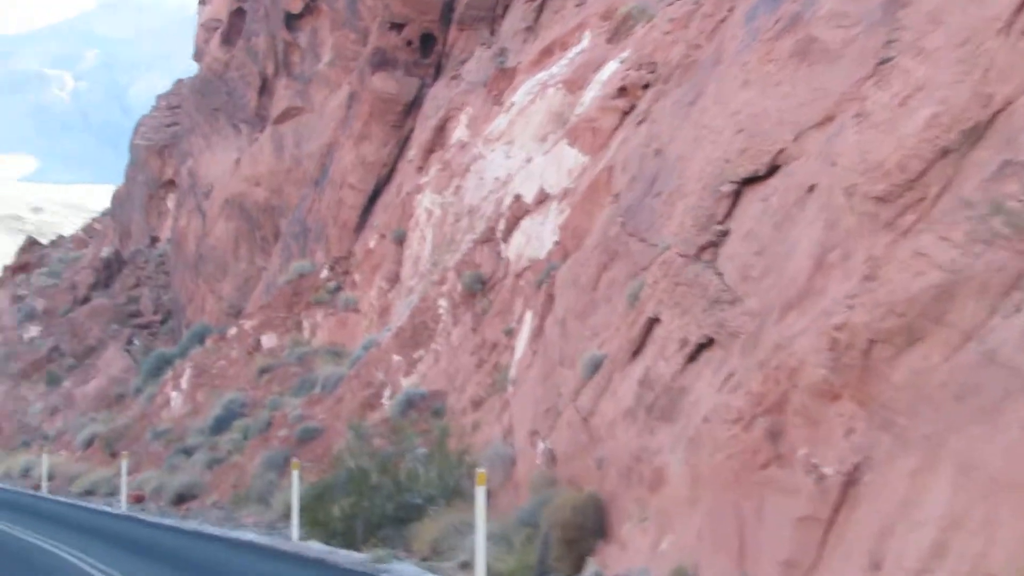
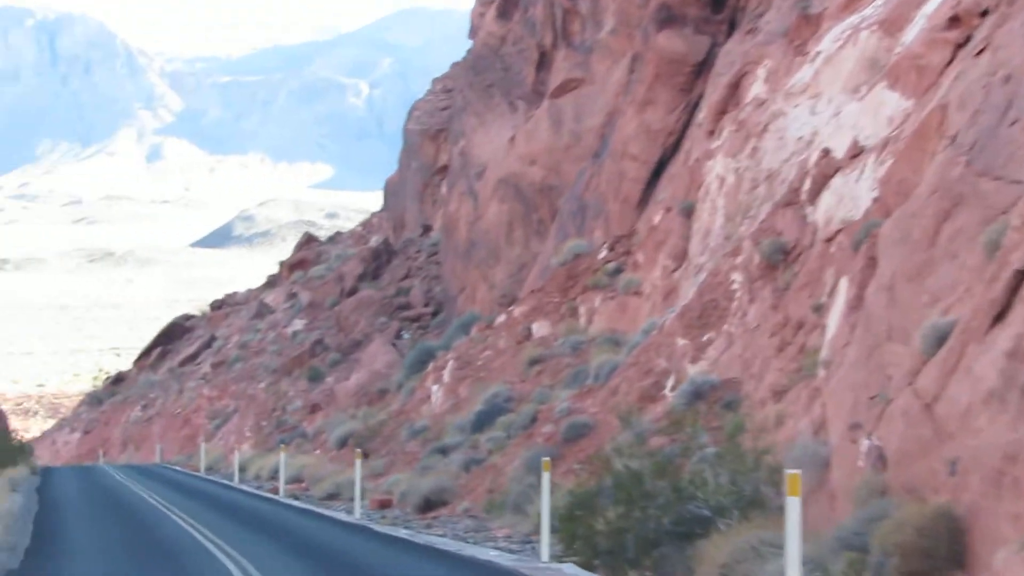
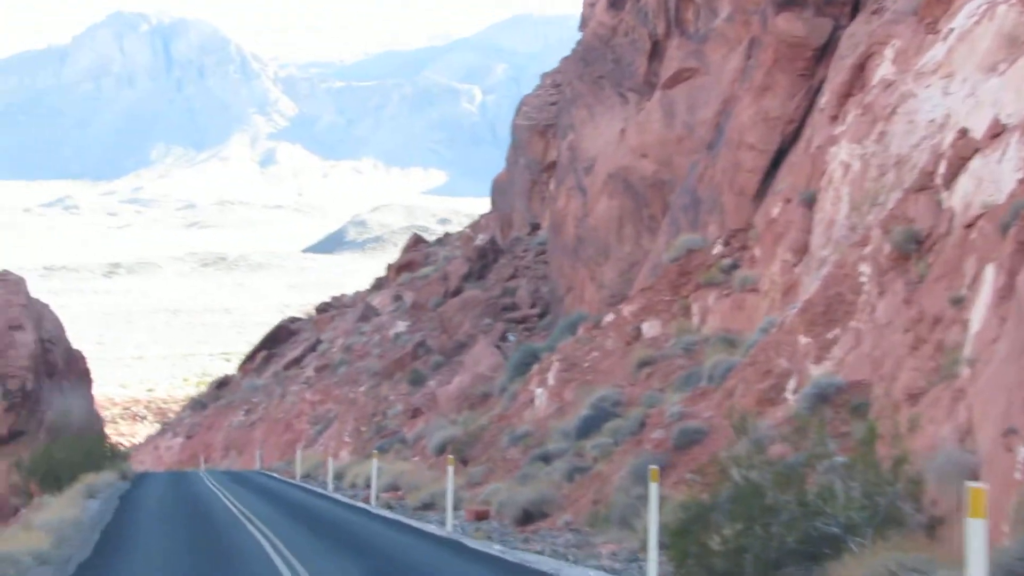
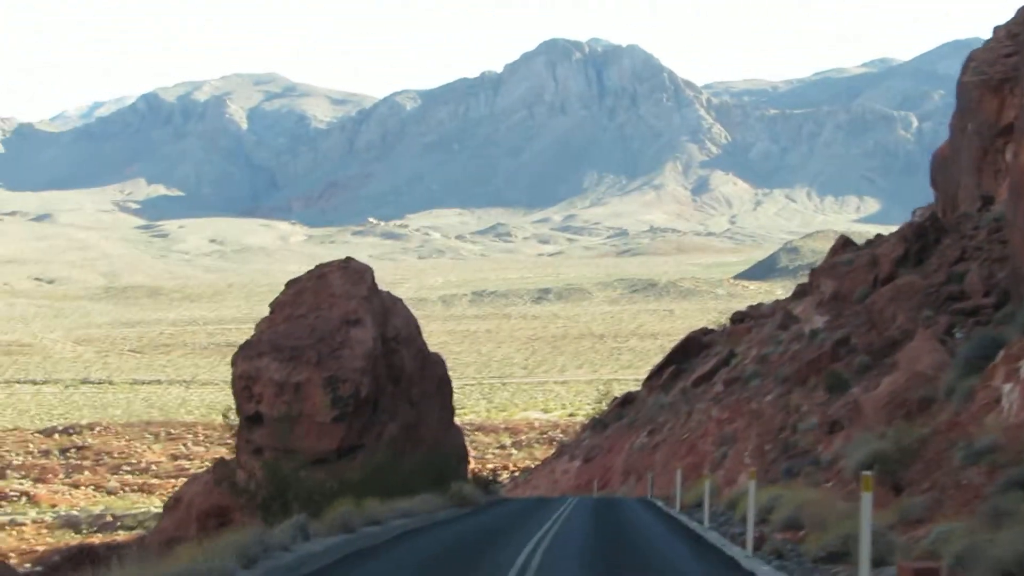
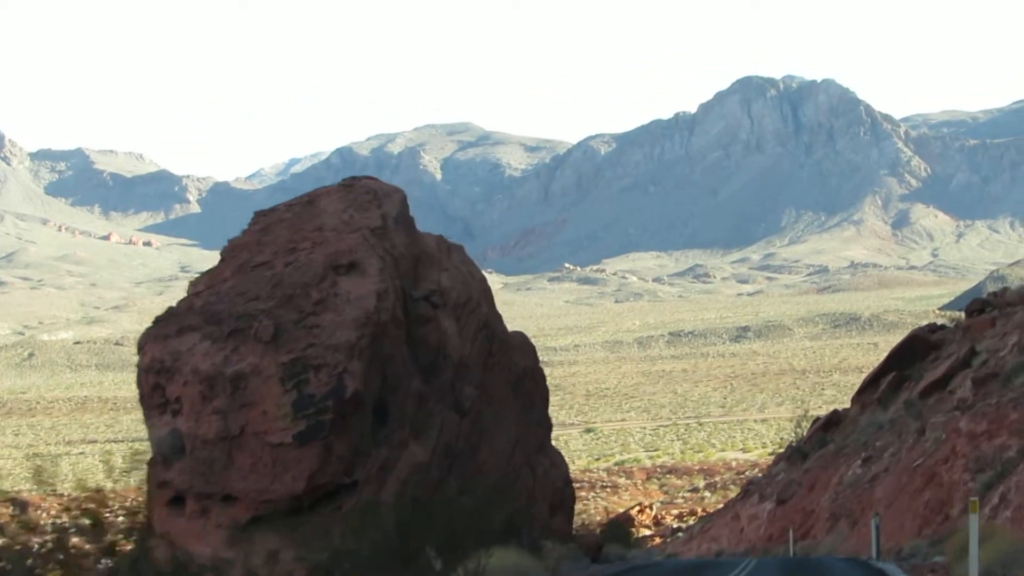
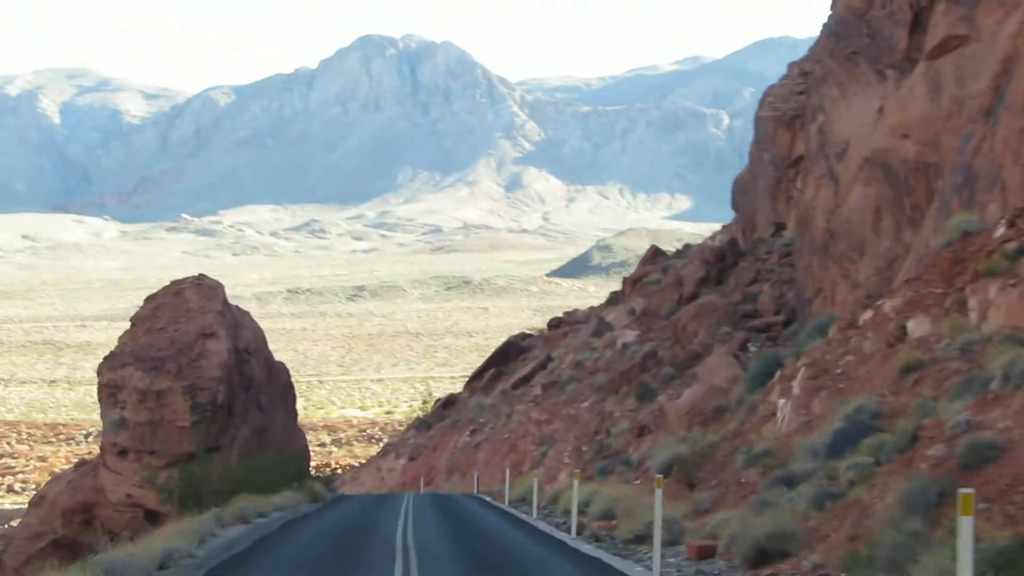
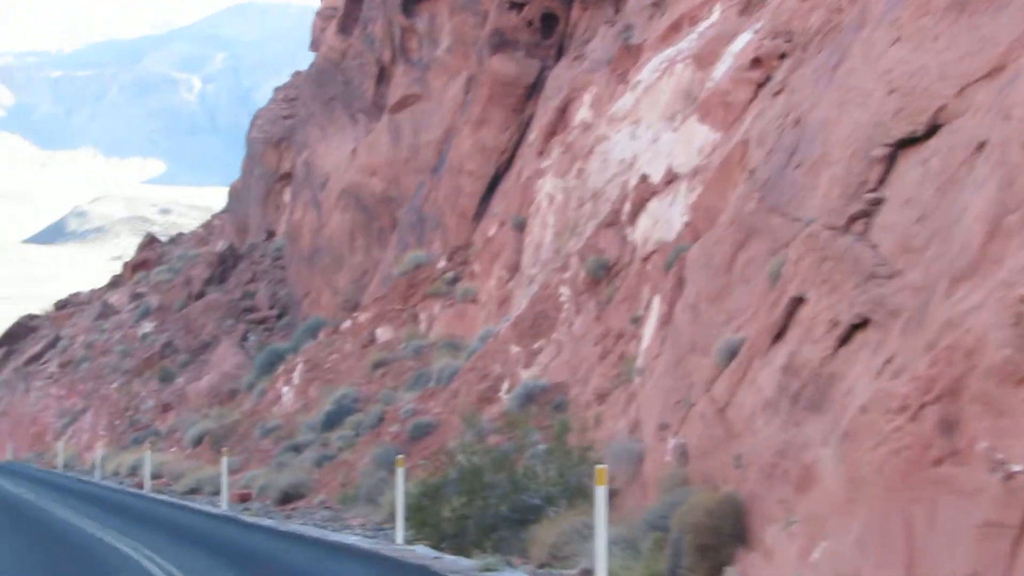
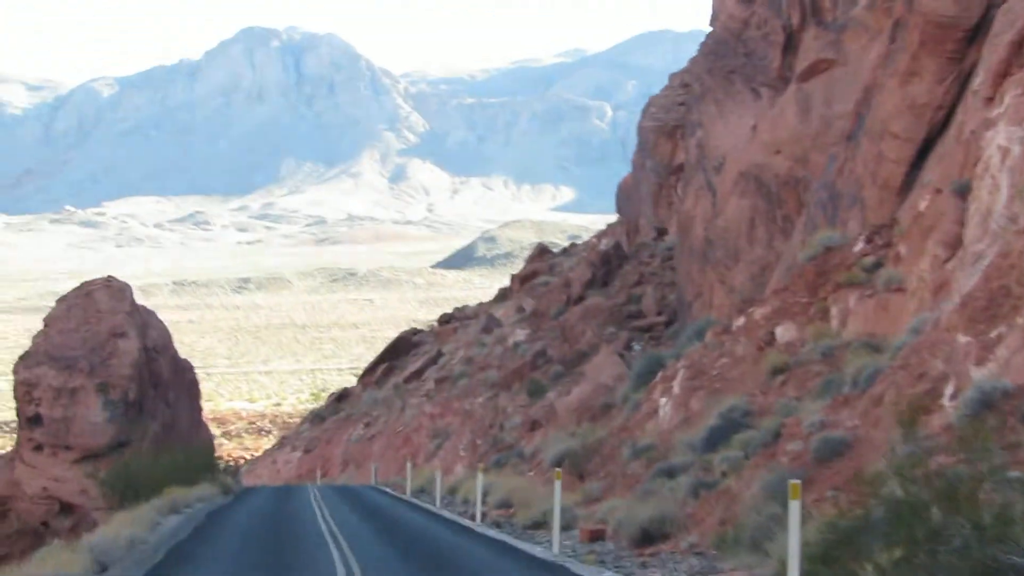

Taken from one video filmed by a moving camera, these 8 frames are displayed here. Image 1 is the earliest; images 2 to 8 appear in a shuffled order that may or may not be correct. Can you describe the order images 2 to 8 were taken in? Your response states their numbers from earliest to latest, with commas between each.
7, 2, 3, 8, 6, 4, 5
